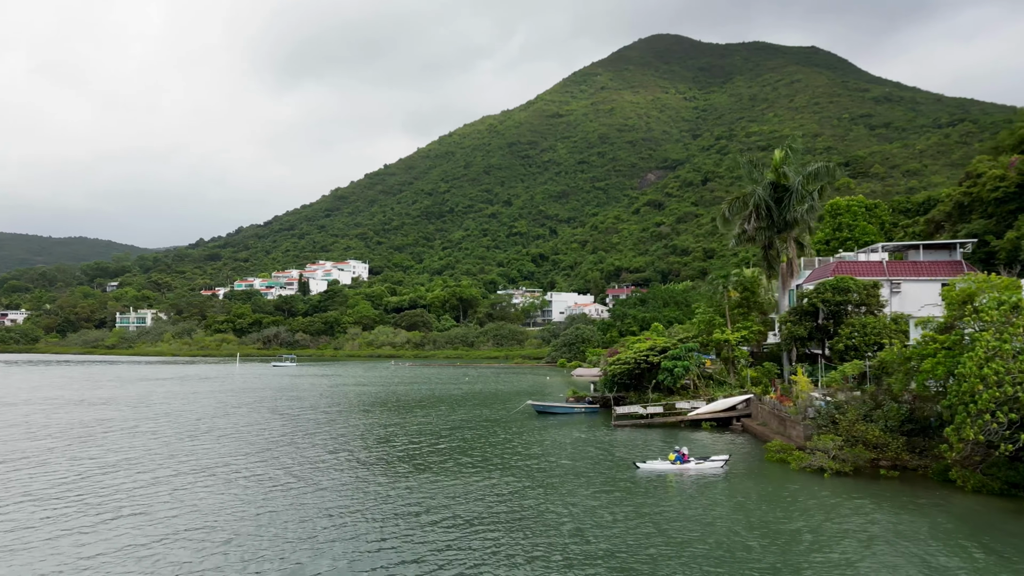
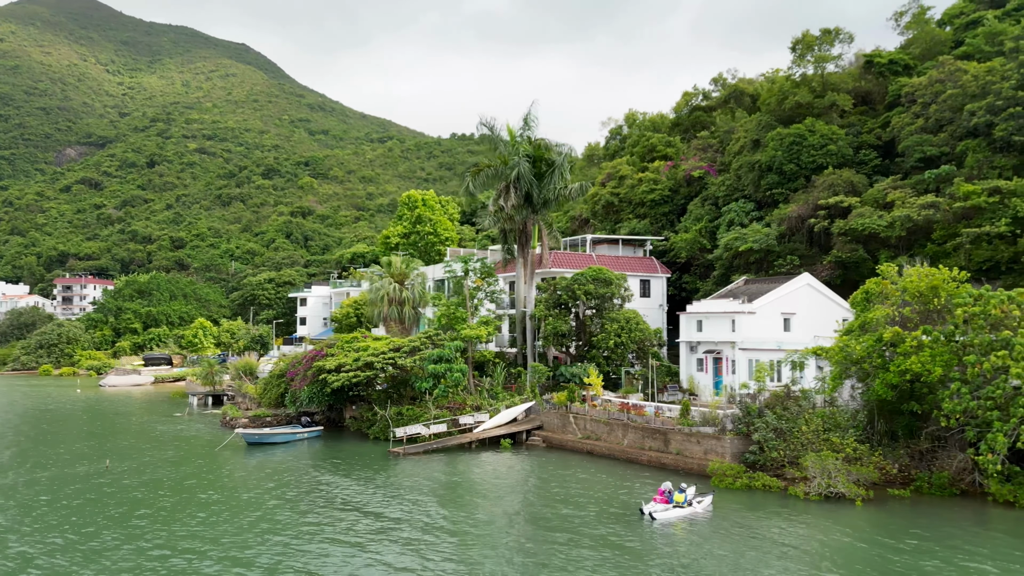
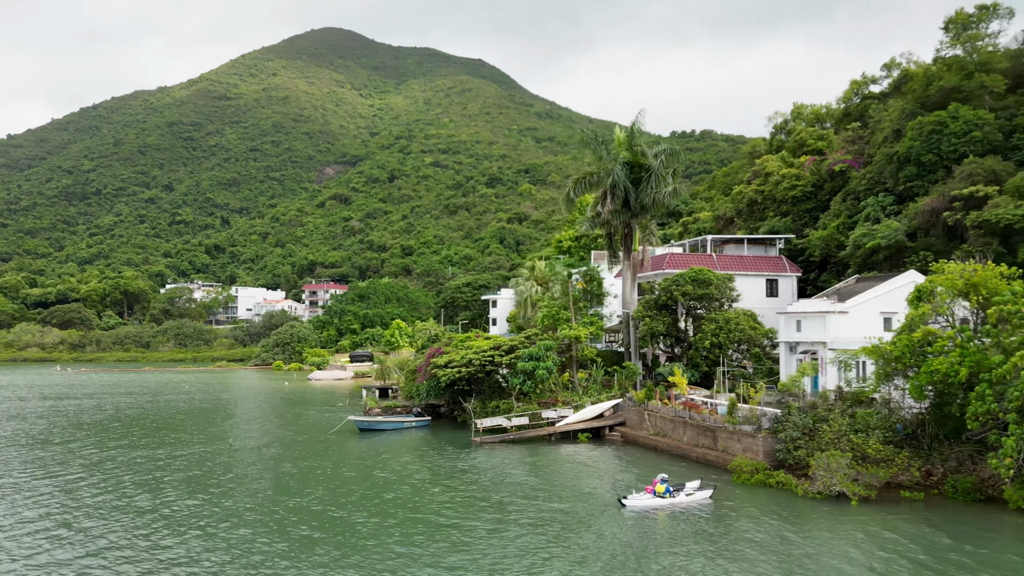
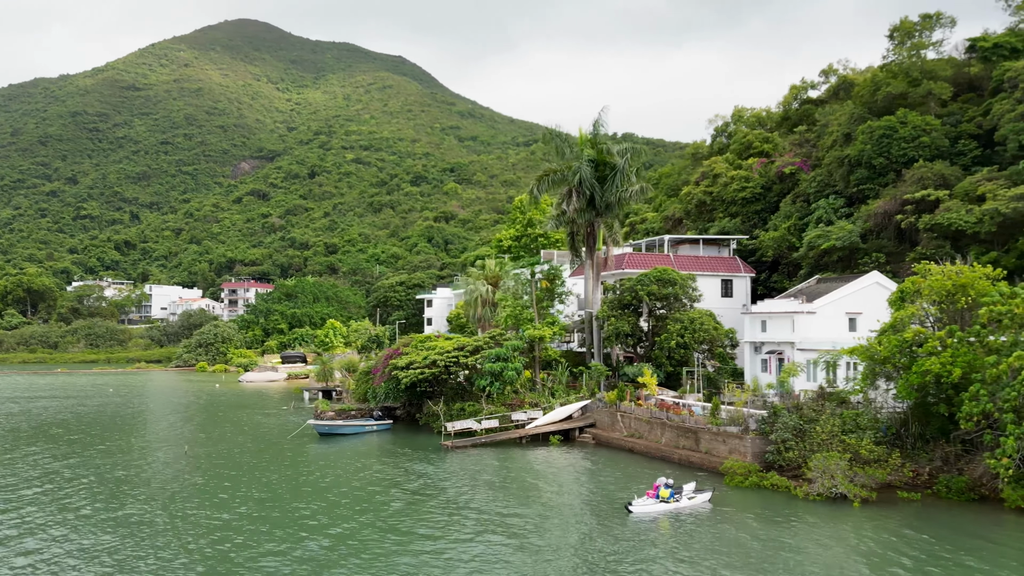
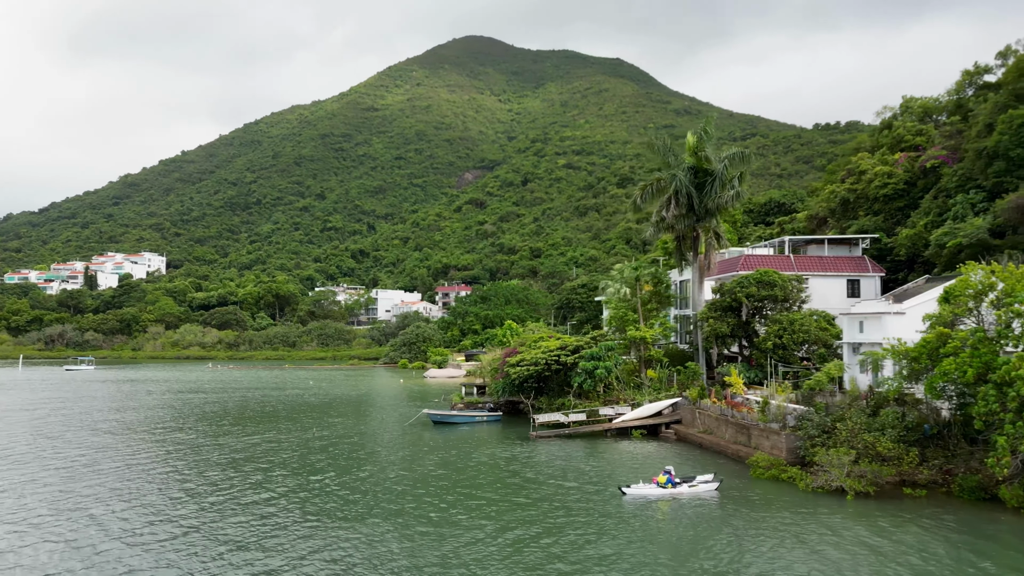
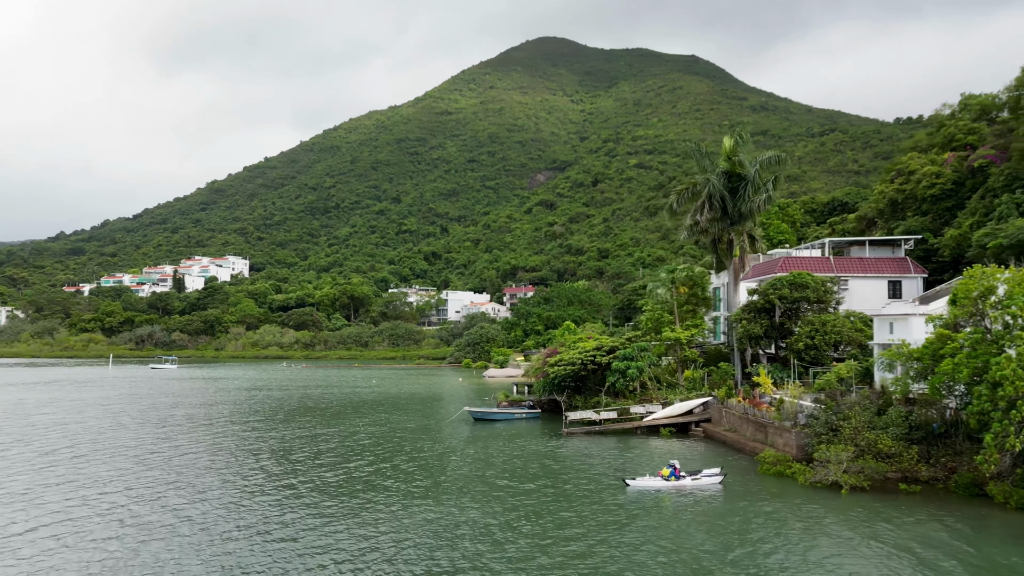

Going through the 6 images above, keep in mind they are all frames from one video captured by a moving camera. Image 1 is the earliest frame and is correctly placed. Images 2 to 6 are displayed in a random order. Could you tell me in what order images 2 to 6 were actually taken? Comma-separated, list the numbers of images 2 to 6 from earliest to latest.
6, 5, 3, 4, 2
